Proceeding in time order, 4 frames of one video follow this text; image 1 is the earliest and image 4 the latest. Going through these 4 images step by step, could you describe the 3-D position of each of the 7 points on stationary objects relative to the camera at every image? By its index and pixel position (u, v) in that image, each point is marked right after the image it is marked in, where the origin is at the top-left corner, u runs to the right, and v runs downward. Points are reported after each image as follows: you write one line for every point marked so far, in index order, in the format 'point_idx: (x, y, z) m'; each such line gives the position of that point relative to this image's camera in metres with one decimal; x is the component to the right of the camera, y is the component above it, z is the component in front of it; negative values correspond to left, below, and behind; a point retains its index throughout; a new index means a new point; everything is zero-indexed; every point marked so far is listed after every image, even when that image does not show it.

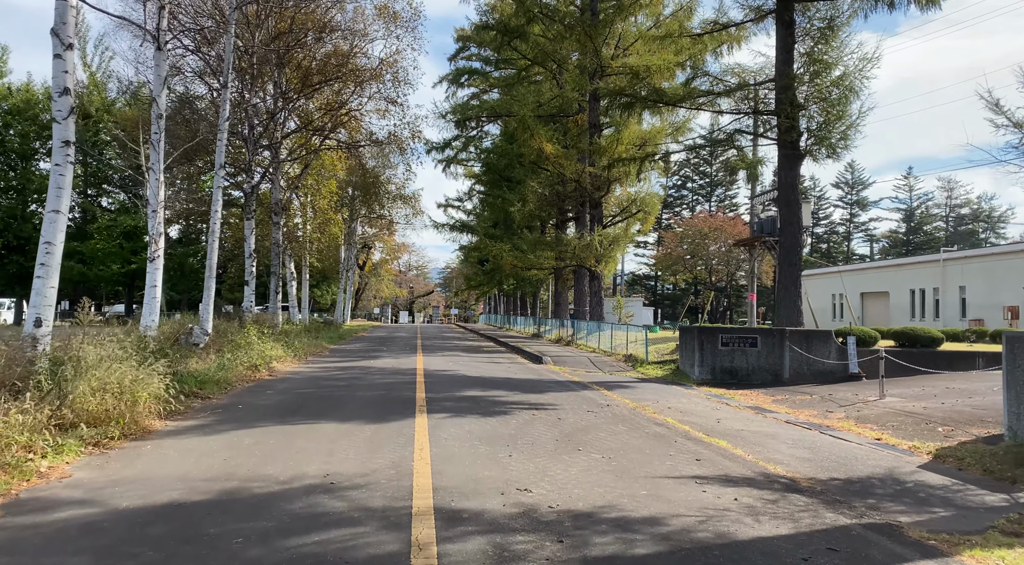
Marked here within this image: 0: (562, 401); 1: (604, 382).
0: (+0.7, -1.7, +10.2) m
1: (+1.7, -1.9, +13.7) m
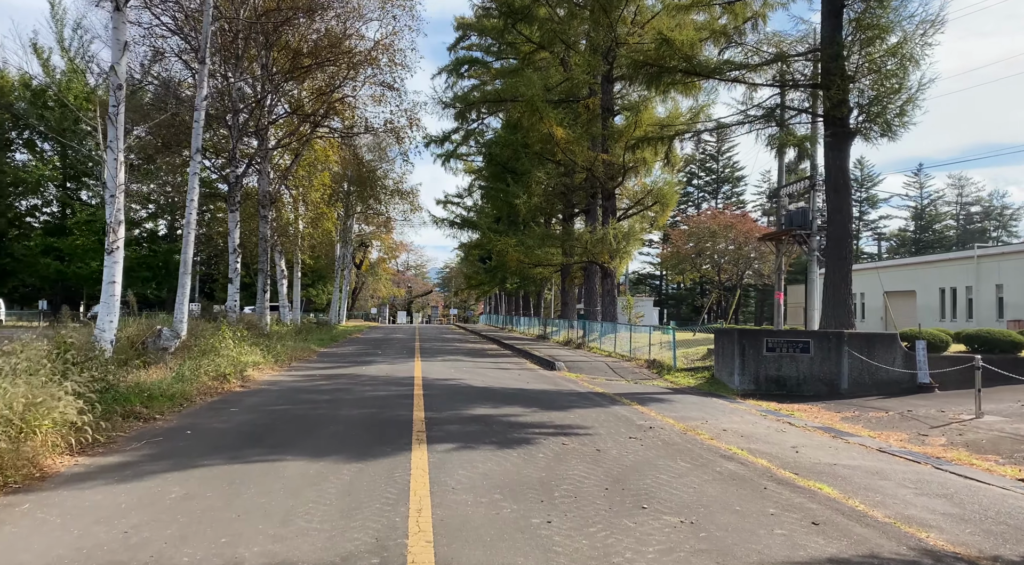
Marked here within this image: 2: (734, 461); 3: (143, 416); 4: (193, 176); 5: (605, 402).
0: (+0.9, -1.6, +8.3) m
1: (+1.9, -1.8, +11.7) m
2: (+2.0, -1.6, +6.4) m
3: (-4.0, -1.4, +7.8) m
4: (-8.0, +2.7, +18.2) m
5: (+1.4, -1.7, +10.6) m
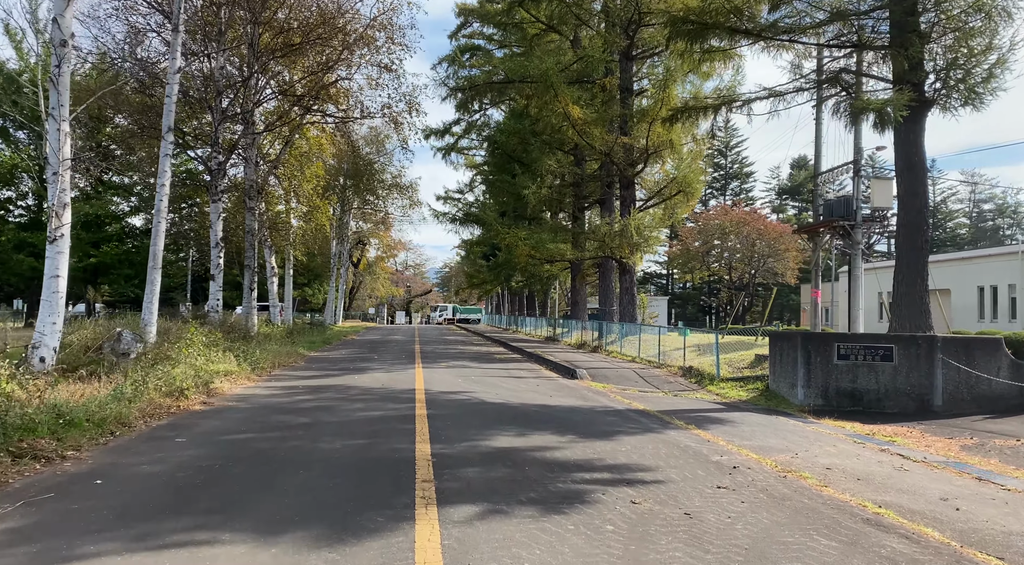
0: (+1.2, -1.5, +6.2) m
1: (+2.2, -1.7, +9.7) m
2: (+2.3, -1.5, +4.3) m
3: (-3.7, -1.3, +5.7) m
4: (-7.7, +2.8, +16.1) m
5: (+1.7, -1.6, +8.5) m
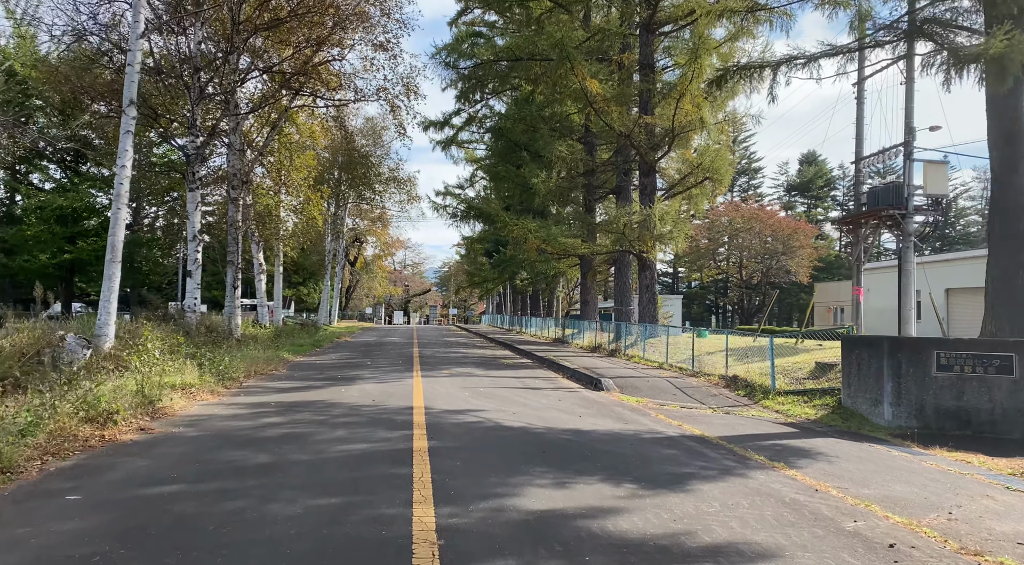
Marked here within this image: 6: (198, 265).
0: (+1.5, -1.4, +4.1) m
1: (+2.5, -1.6, +7.6) m
2: (+2.5, -1.4, +2.3) m
3: (-3.4, -1.3, +3.7) m
4: (-7.5, +2.8, +14.1) m
5: (+1.9, -1.6, +6.4) m
6: (-8.1, +0.5, +18.7) m
